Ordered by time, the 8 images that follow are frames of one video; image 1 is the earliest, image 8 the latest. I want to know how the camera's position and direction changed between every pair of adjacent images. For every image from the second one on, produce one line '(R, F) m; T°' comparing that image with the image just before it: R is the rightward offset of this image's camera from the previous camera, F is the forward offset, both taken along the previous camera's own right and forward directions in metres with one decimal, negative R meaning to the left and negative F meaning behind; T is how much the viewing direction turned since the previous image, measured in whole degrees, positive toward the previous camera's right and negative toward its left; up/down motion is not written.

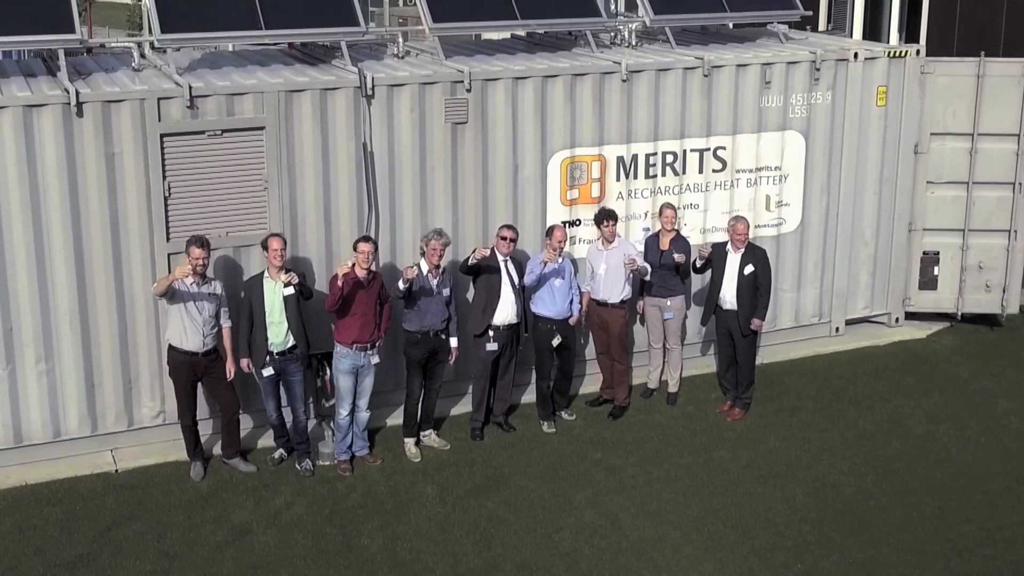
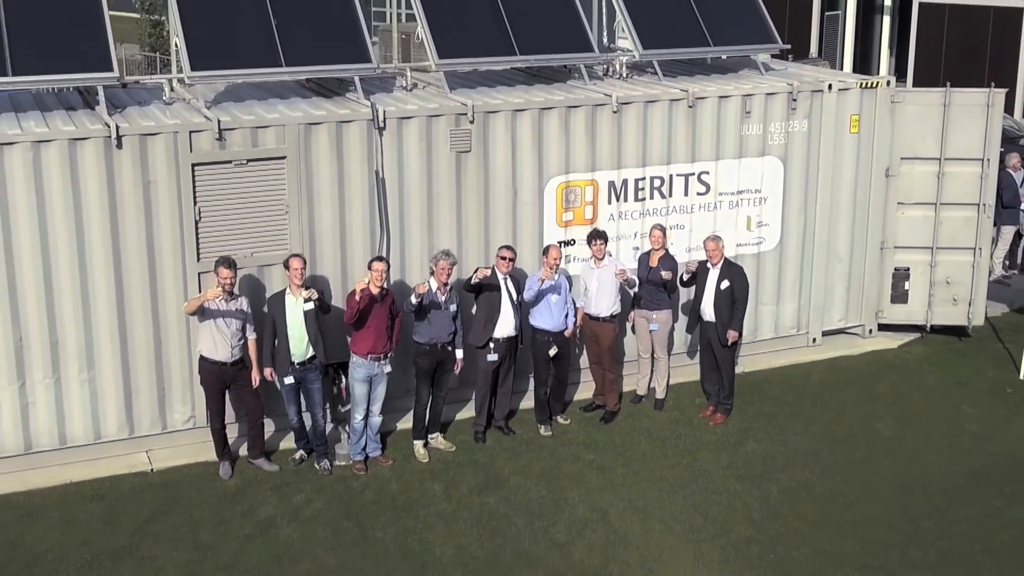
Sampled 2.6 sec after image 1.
(0.0, -0.8) m; 0°
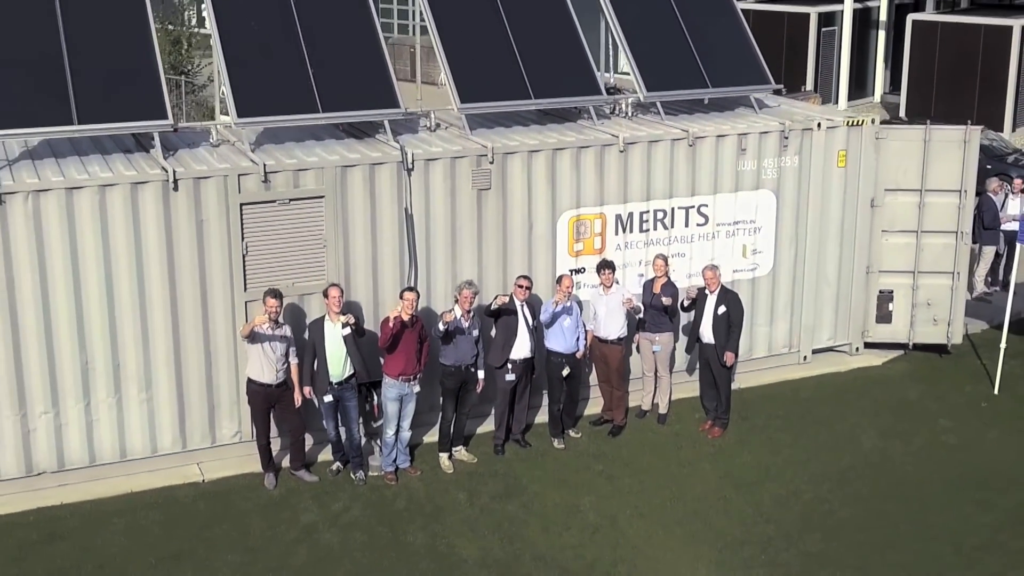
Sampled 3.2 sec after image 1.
(-0.1, -0.9) m; 0°
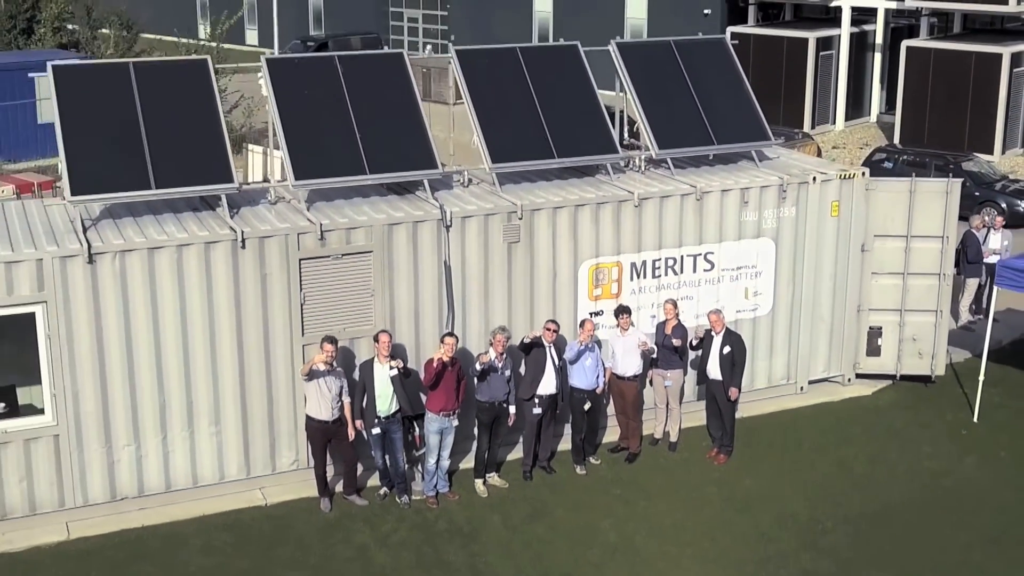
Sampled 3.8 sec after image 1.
(-0.3, -1.2) m; 0°
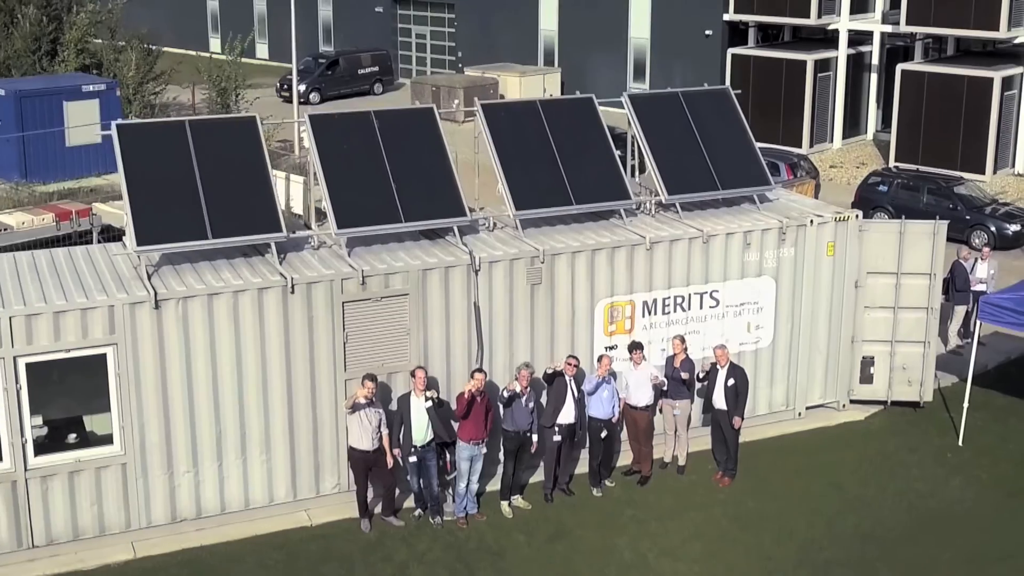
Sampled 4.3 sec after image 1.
(-0.3, -1.1) m; 0°
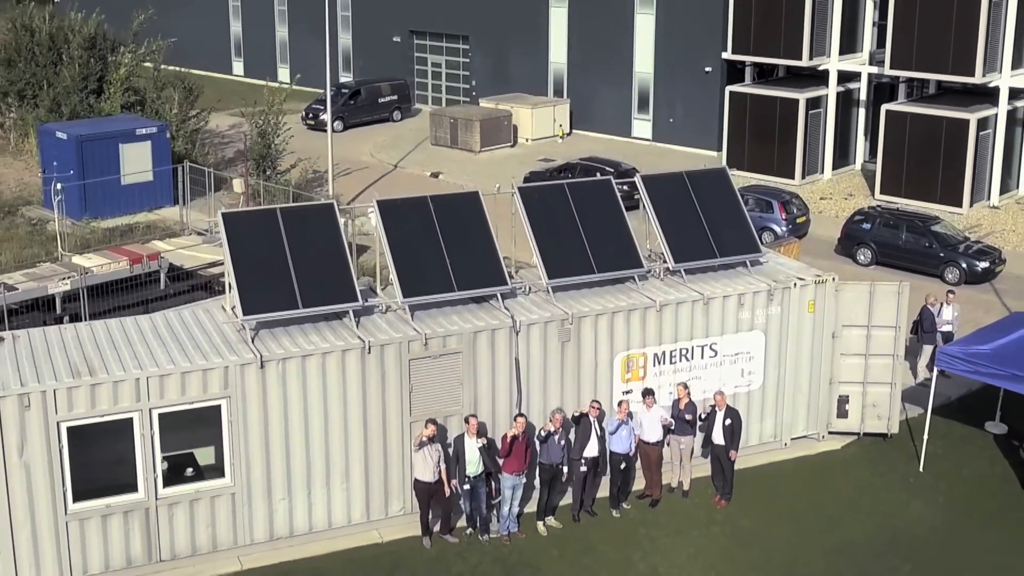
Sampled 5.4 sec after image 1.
(-0.5, -2.7) m; 0°
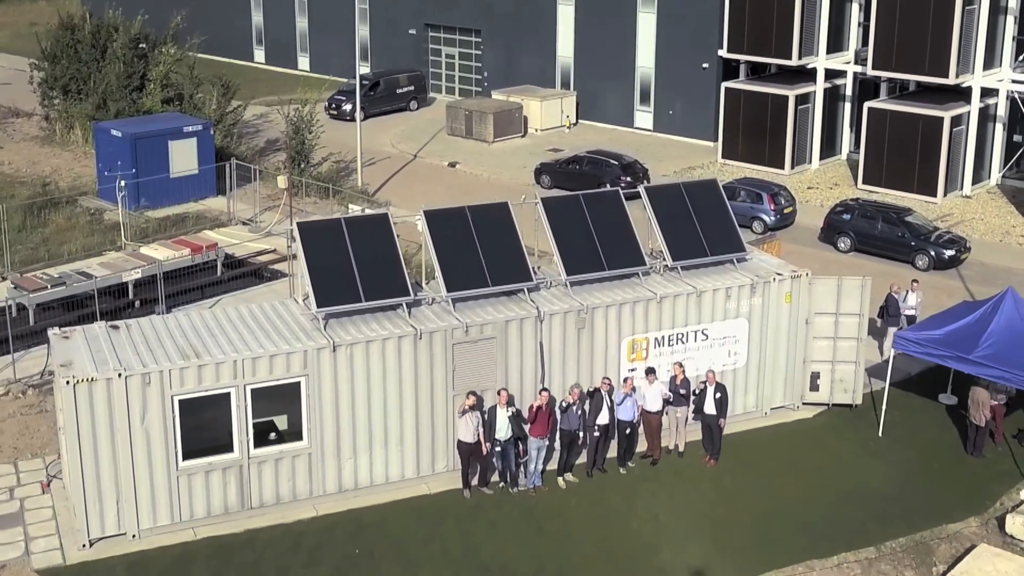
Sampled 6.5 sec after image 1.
(-0.4, -3.1) m; 0°
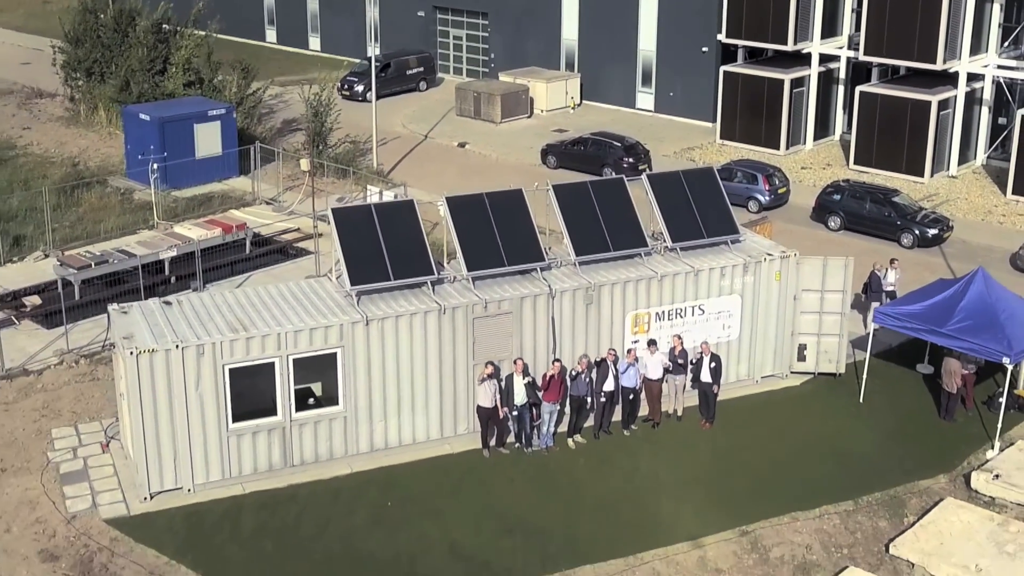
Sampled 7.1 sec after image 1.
(-0.3, -1.9) m; 0°
